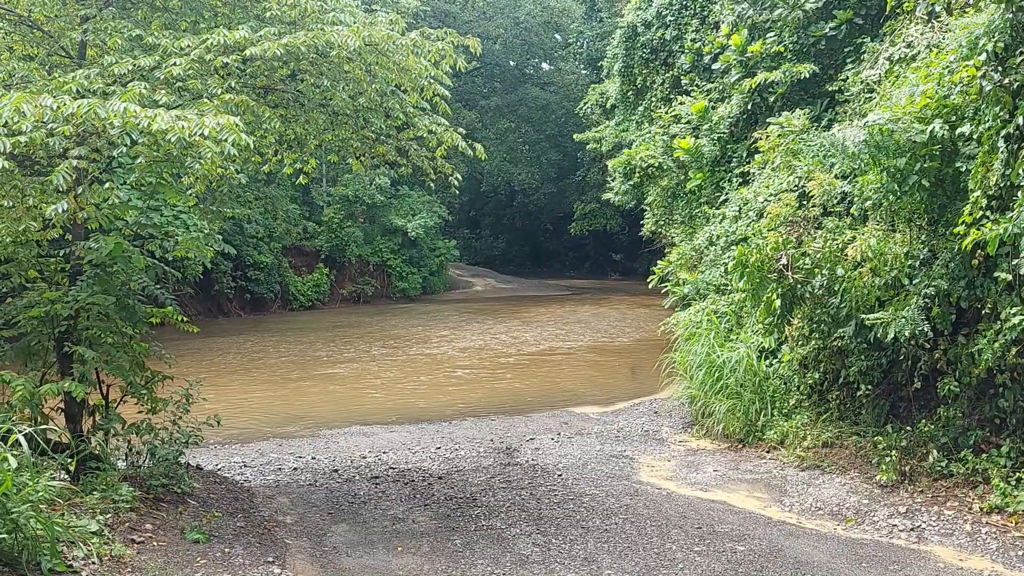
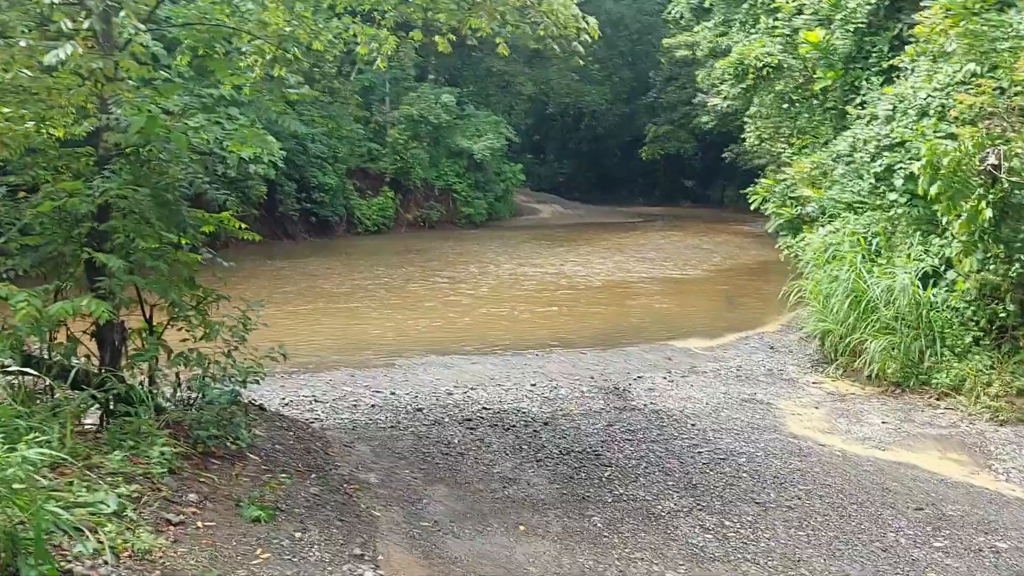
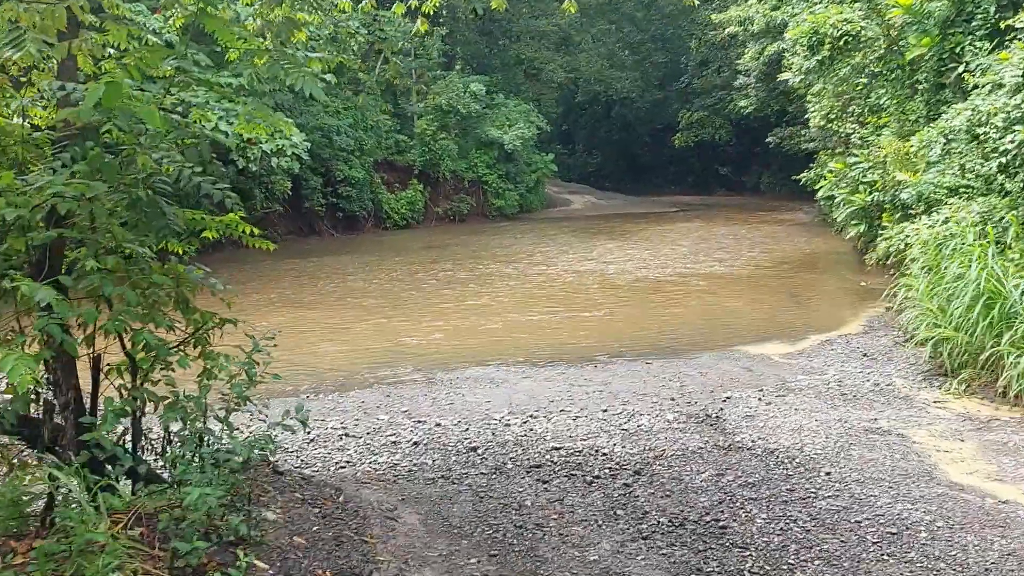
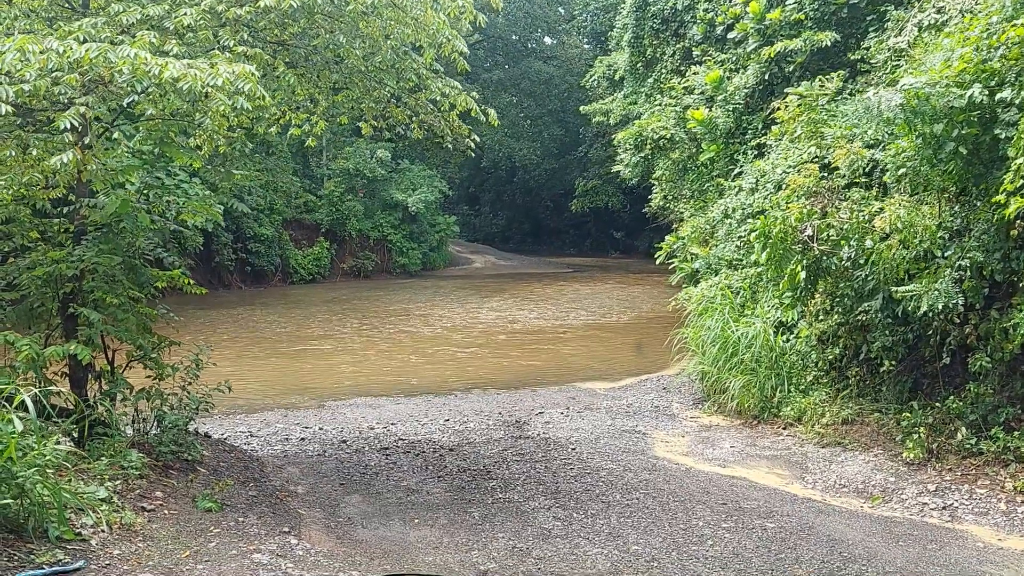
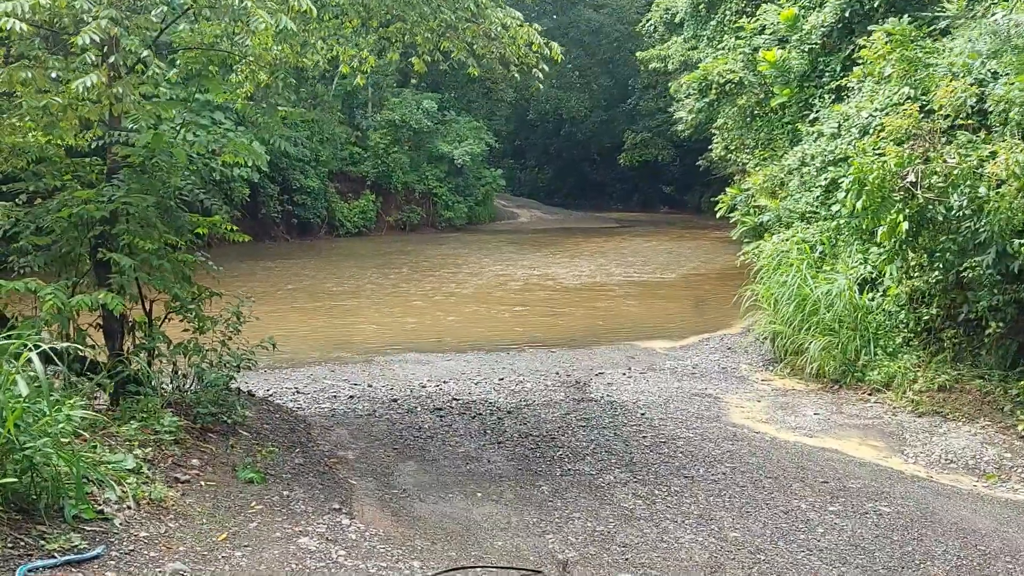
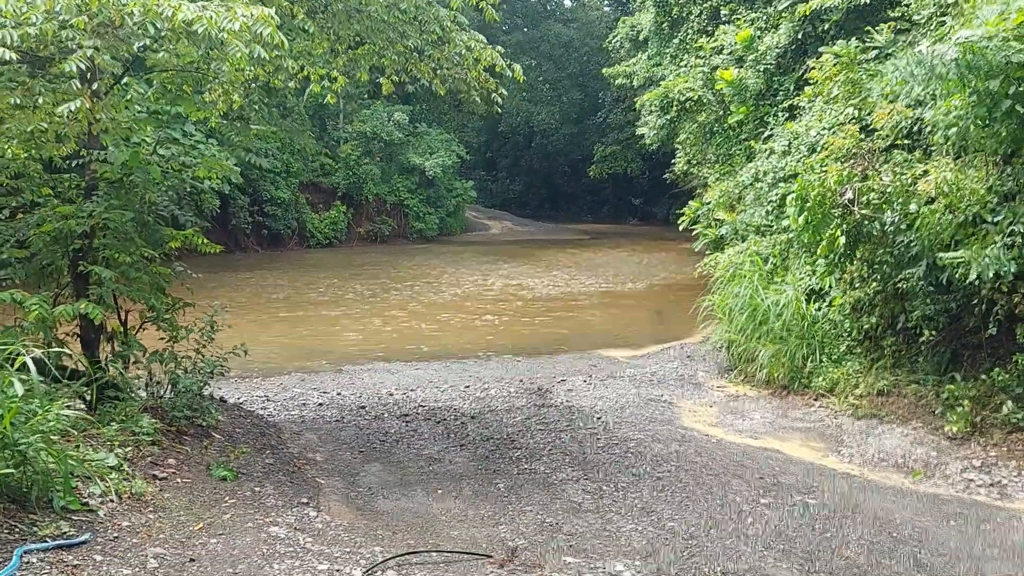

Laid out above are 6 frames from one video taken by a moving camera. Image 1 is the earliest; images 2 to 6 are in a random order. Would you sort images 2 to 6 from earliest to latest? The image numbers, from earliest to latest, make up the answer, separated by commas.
4, 6, 5, 2, 3
